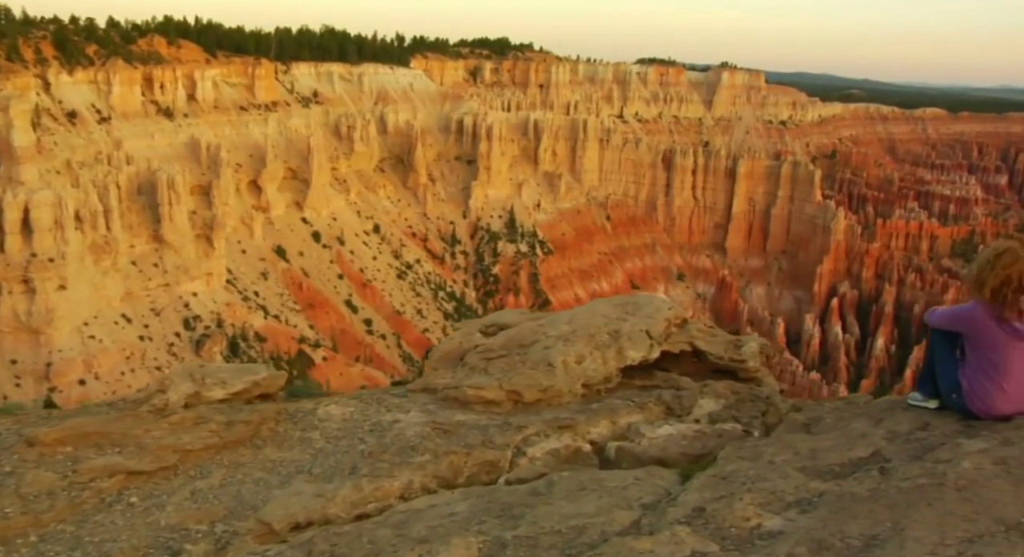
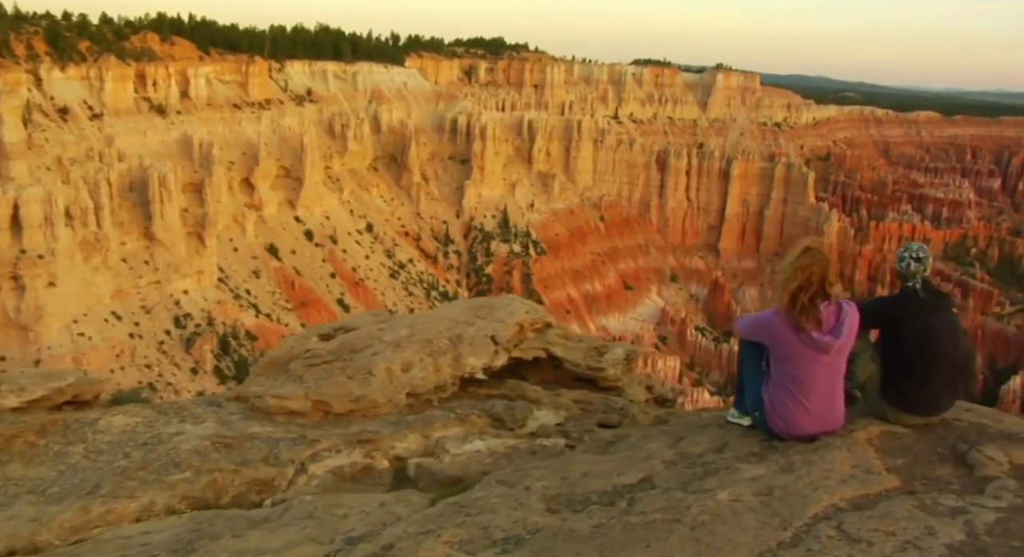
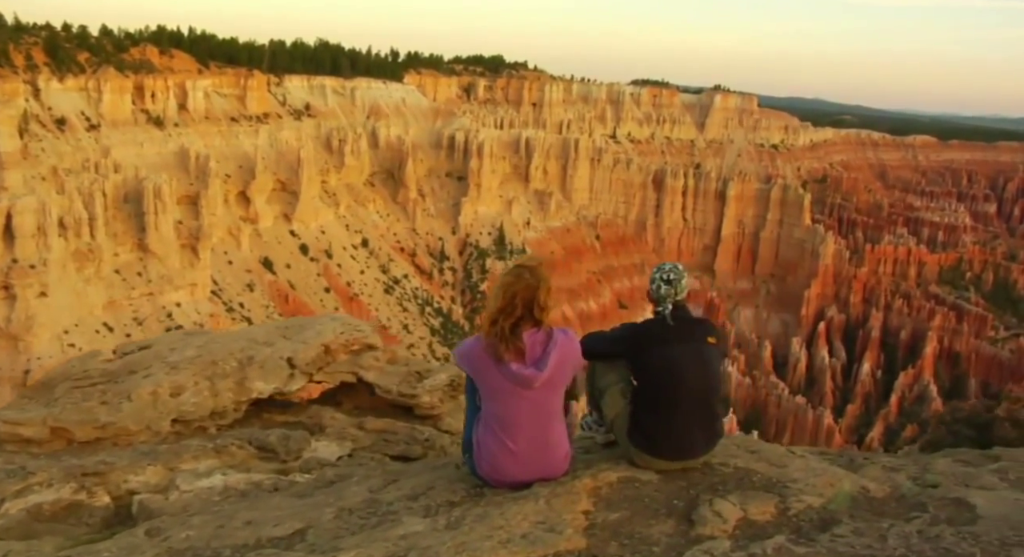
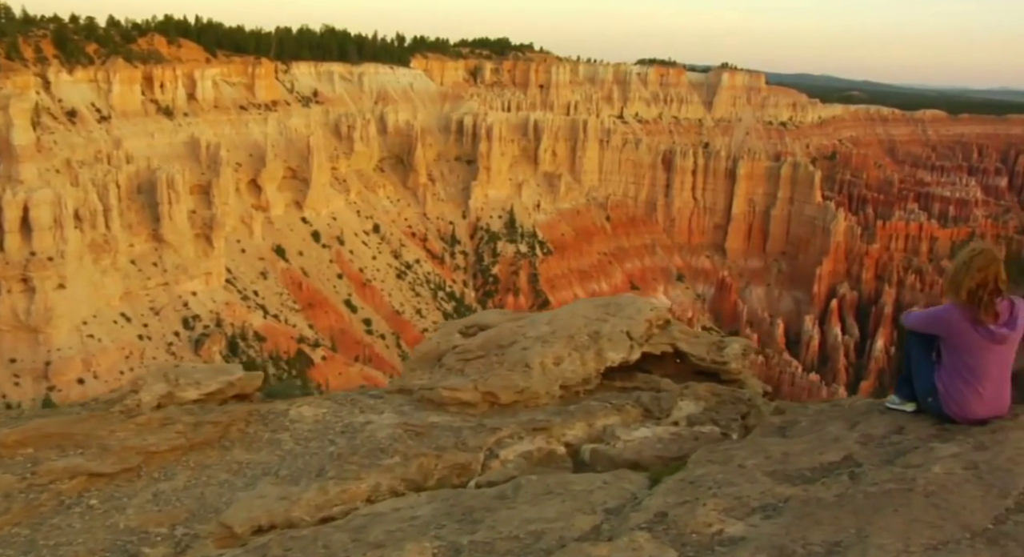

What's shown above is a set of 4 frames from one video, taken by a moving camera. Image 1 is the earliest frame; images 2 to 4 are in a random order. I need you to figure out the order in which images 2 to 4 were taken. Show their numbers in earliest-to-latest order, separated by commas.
4, 2, 3
